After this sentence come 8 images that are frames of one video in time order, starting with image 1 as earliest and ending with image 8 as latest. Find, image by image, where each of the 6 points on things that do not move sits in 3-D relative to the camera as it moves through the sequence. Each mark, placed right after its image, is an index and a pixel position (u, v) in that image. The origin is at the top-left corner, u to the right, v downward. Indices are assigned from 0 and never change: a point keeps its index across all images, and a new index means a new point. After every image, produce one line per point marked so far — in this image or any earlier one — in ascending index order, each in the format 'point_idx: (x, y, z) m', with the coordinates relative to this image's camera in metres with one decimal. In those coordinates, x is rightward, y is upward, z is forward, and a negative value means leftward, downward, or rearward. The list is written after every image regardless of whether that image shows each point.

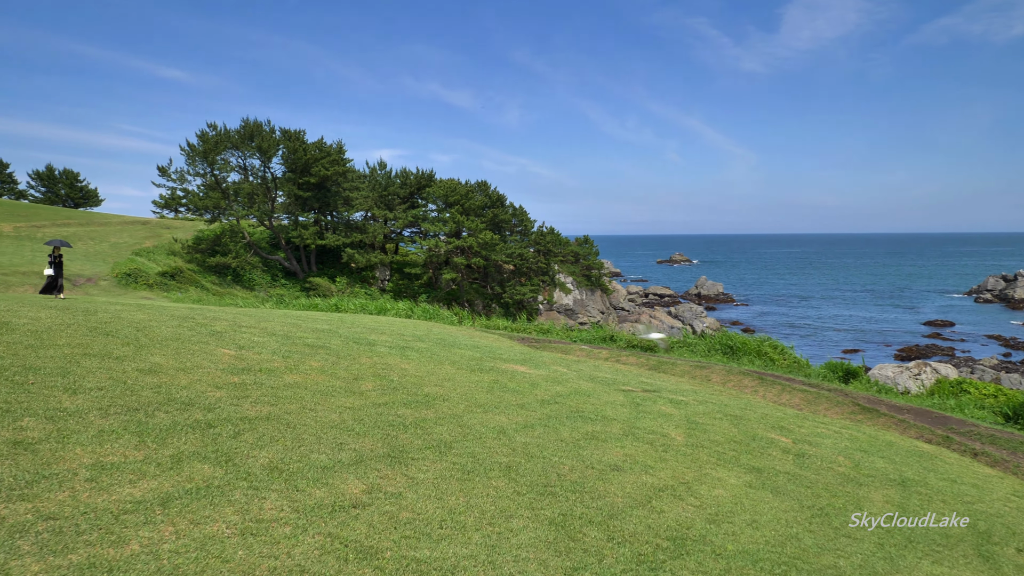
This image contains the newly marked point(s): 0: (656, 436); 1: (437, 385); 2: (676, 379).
0: (+1.5, -1.6, +8.4) m
1: (-0.9, -1.2, +9.3) m
2: (+2.9, -1.6, +14.1) m
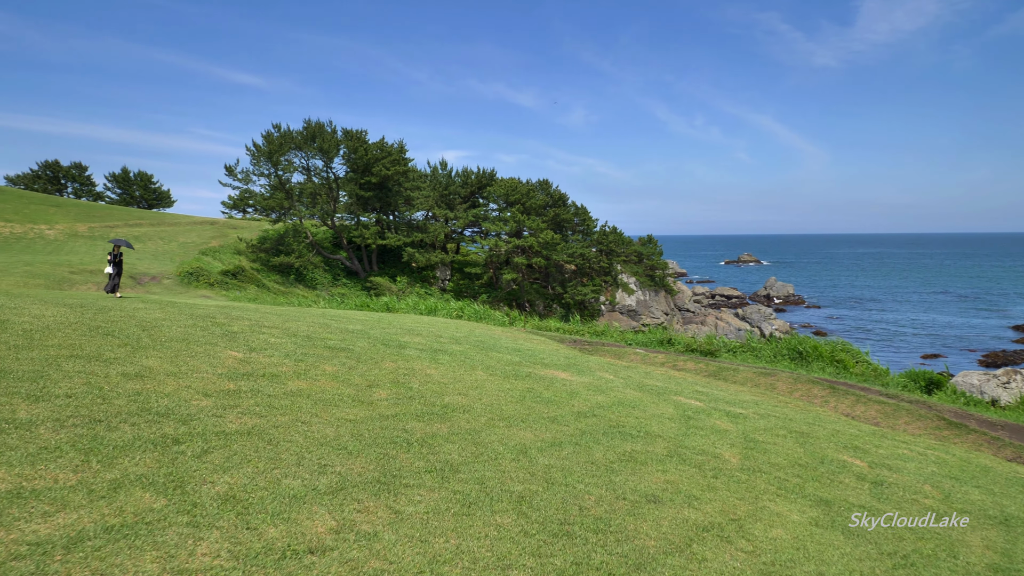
0: (+1.8, -1.6, +7.3) m
1: (-0.6, -1.1, +8.4) m
2: (+3.6, -1.6, +12.8) m
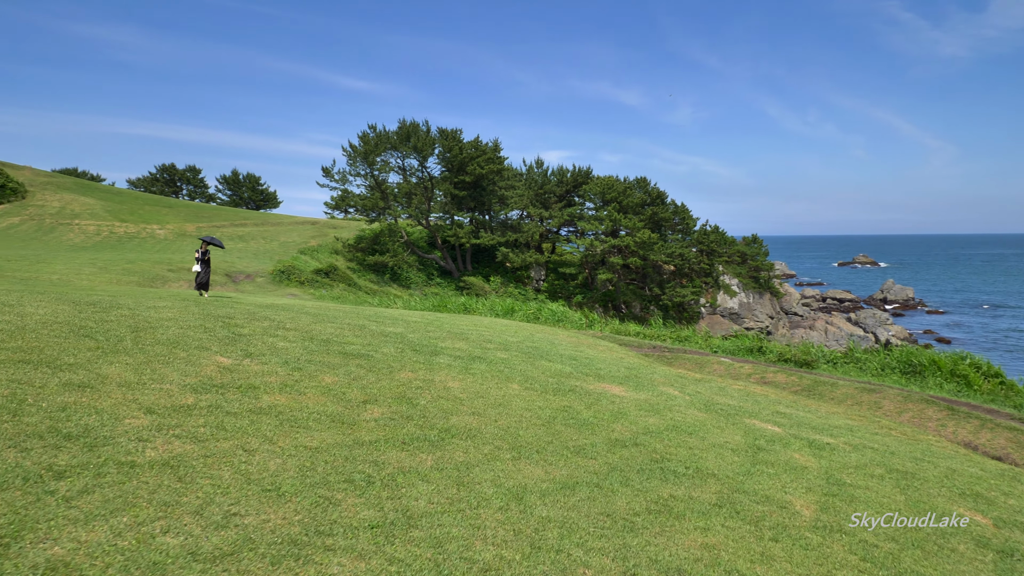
0: (+1.8, -1.6, +5.6) m
1: (-0.3, -1.1, +7.0) m
2: (+4.4, -1.7, +10.9) m
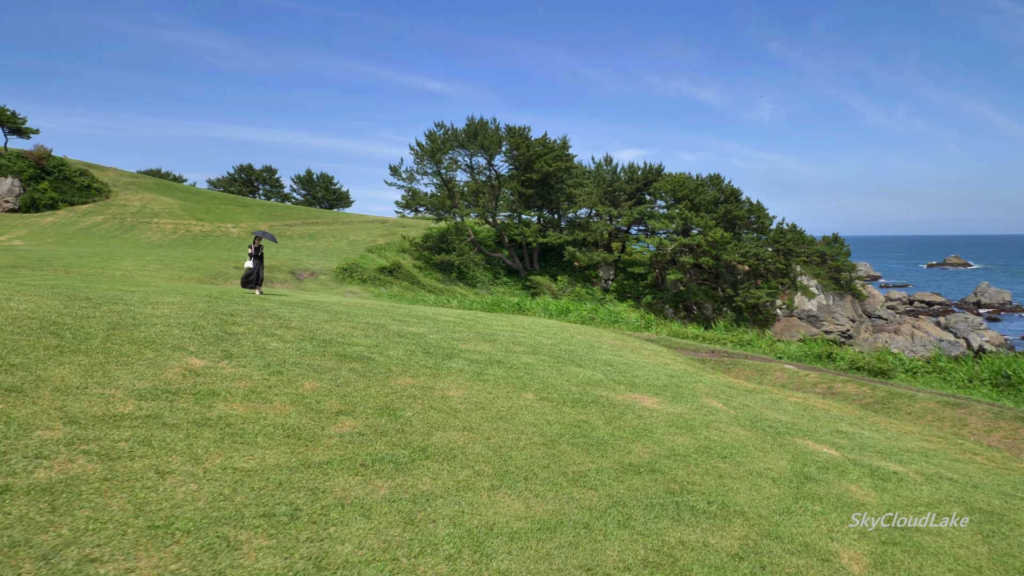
0: (+1.7, -1.6, +4.5) m
1: (-0.4, -1.1, +6.1) m
2: (+4.7, -1.7, +9.5) m
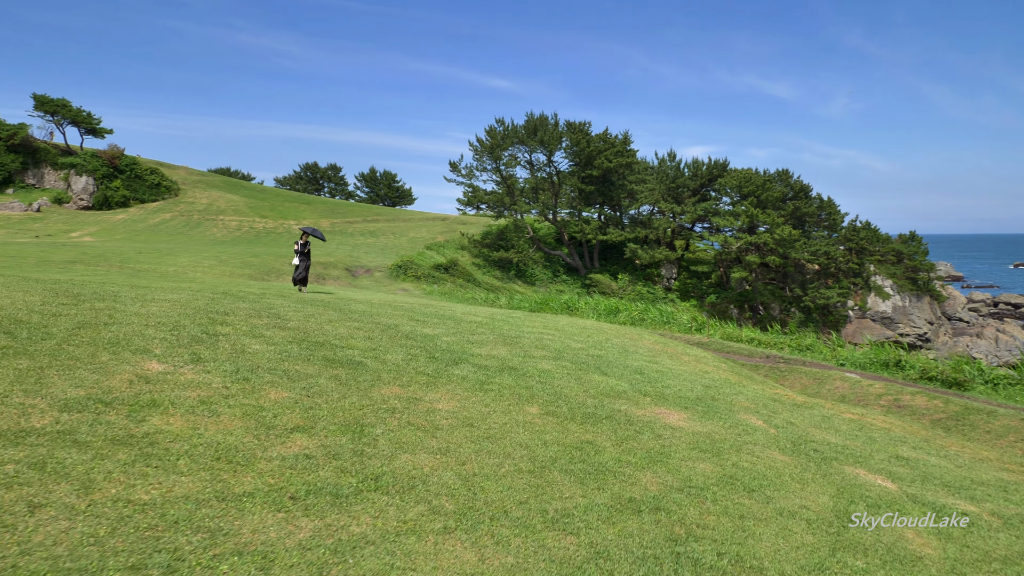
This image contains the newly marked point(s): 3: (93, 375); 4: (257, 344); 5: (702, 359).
0: (+1.4, -1.6, +3.4) m
1: (-0.5, -1.1, +5.2) m
2: (+4.9, -1.7, +8.2) m
3: (-3.0, -0.6, +5.6) m
4: (-2.4, -0.5, +7.3) m
5: (+2.8, -1.1, +11.7) m
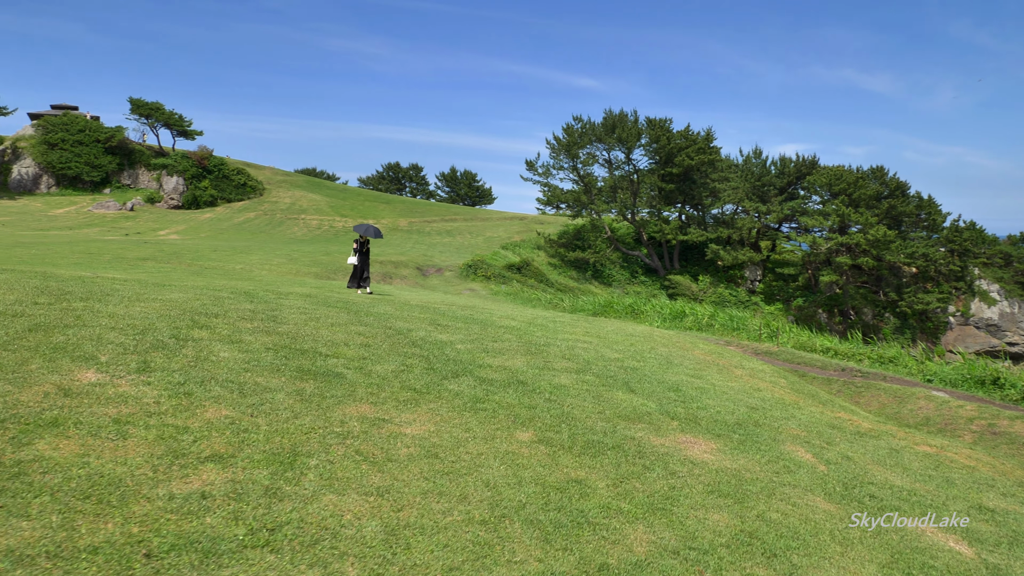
0: (+1.0, -1.6, +2.3) m
1: (-0.7, -1.1, +4.3) m
2: (+4.9, -1.8, +6.7) m
3: (-3.2, -0.6, +4.9) m
4: (-2.4, -0.5, +6.6) m
5: (+3.3, -1.1, +10.4) m
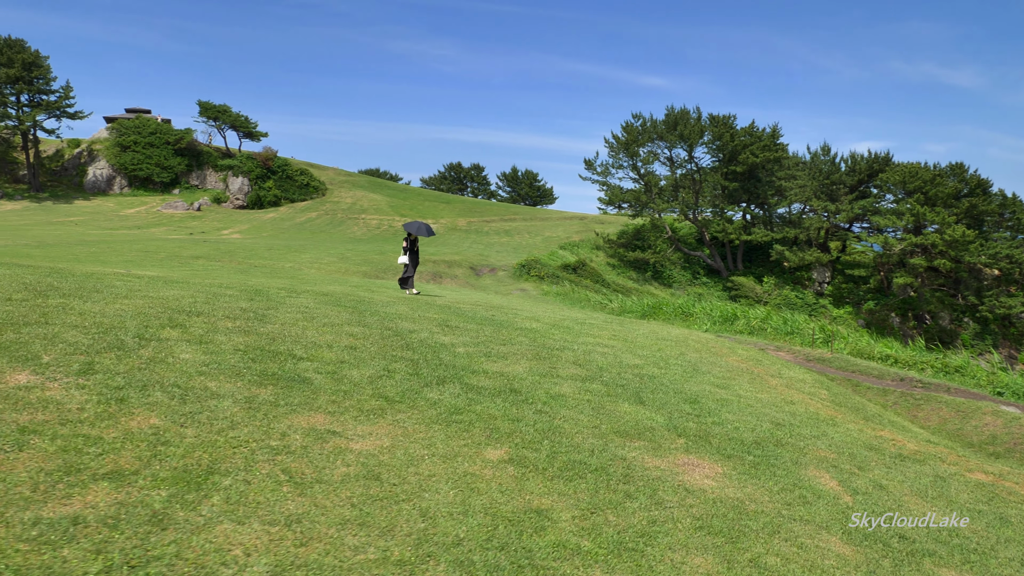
0: (+0.5, -1.6, +1.6) m
1: (-1.0, -1.1, +3.7) m
2: (+4.8, -1.8, +5.6) m
3: (-3.4, -0.6, +4.5) m
4: (-2.5, -0.5, +6.1) m
5: (+3.5, -1.1, +9.5) m
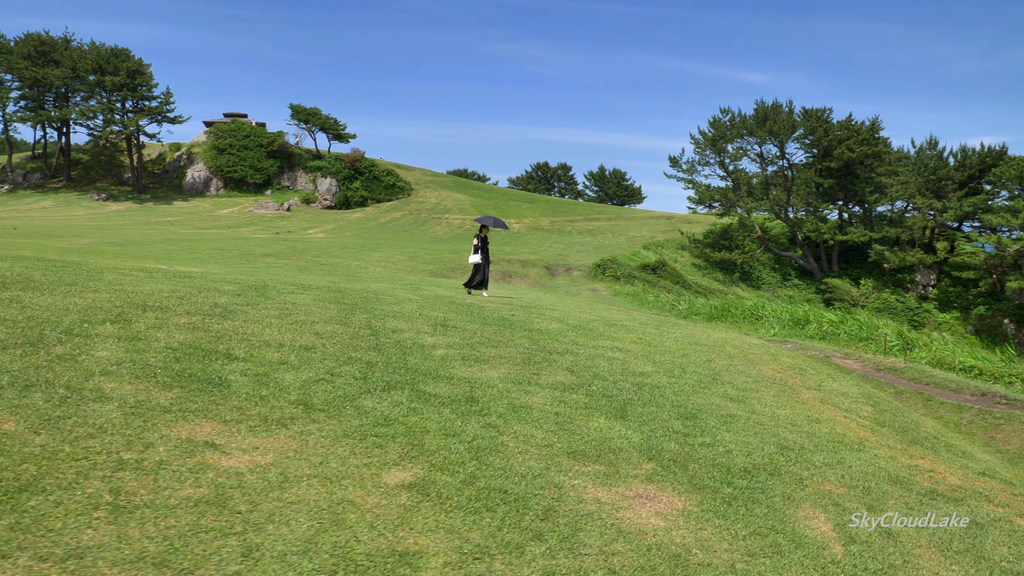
0: (-0.4, -1.6, +0.8) m
1: (-1.7, -1.0, +3.0) m
2: (+4.3, -1.8, +4.2) m
3: (-3.9, -0.5, +4.2) m
4: (-2.8, -0.4, +5.6) m
5: (+3.5, -1.1, +8.2) m
